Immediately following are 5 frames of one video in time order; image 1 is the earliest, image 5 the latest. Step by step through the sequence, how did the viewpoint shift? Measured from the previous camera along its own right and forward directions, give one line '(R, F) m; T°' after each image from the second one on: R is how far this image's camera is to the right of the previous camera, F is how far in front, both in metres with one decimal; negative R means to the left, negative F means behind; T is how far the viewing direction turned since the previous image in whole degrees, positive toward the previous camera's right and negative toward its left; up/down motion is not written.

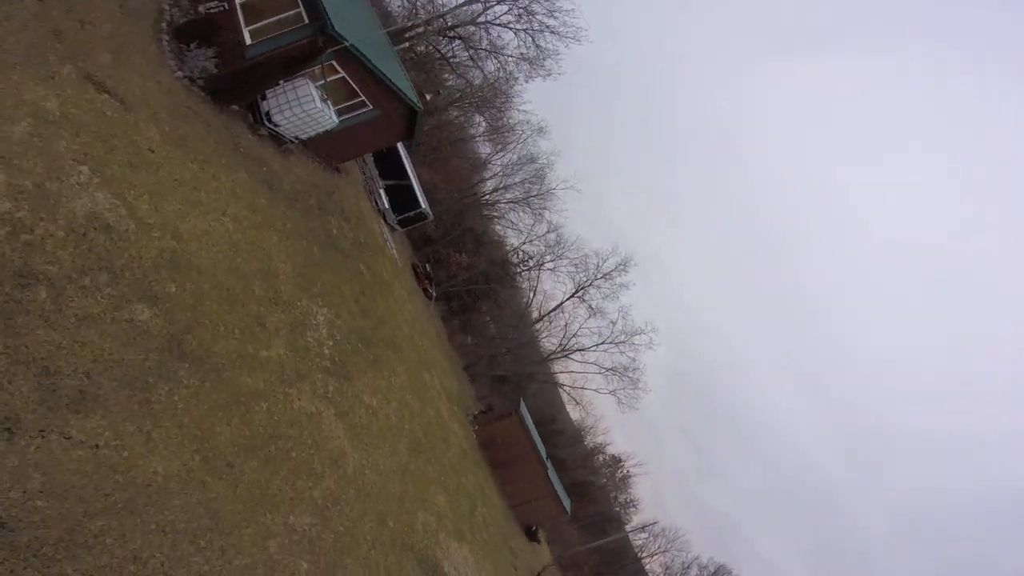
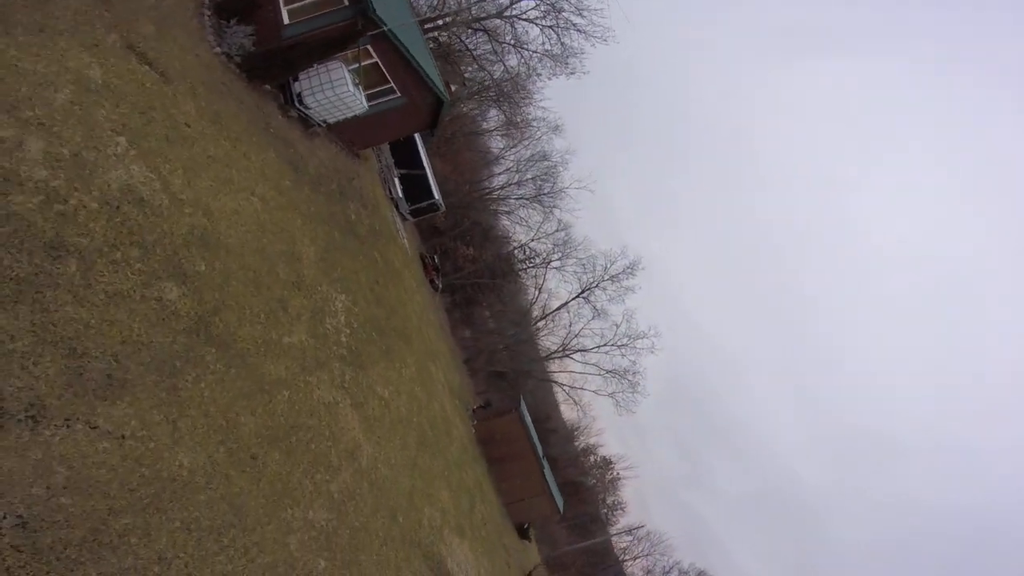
(-0.5, +0.5) m; -1°
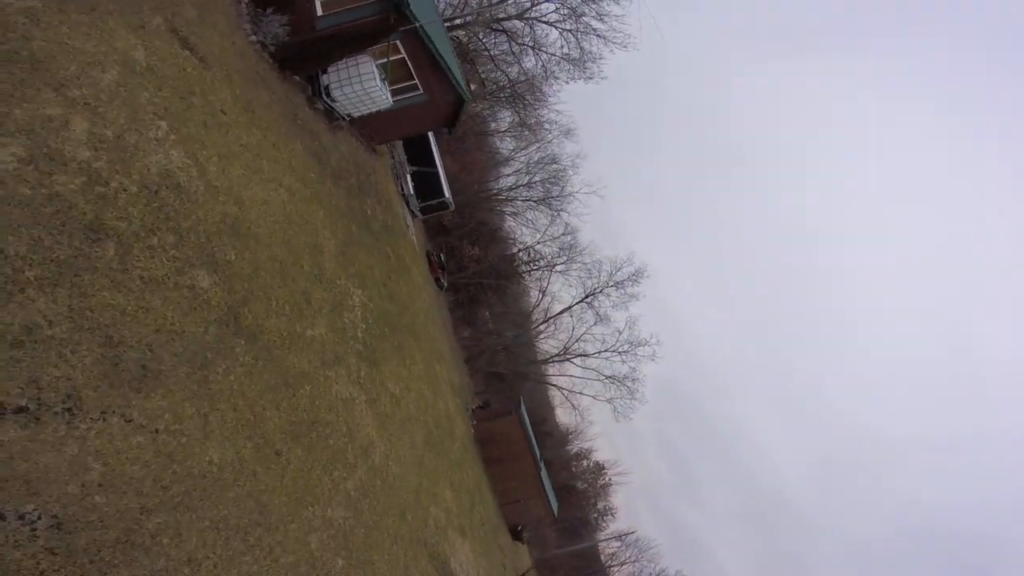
(-0.4, +0.2) m; -1°
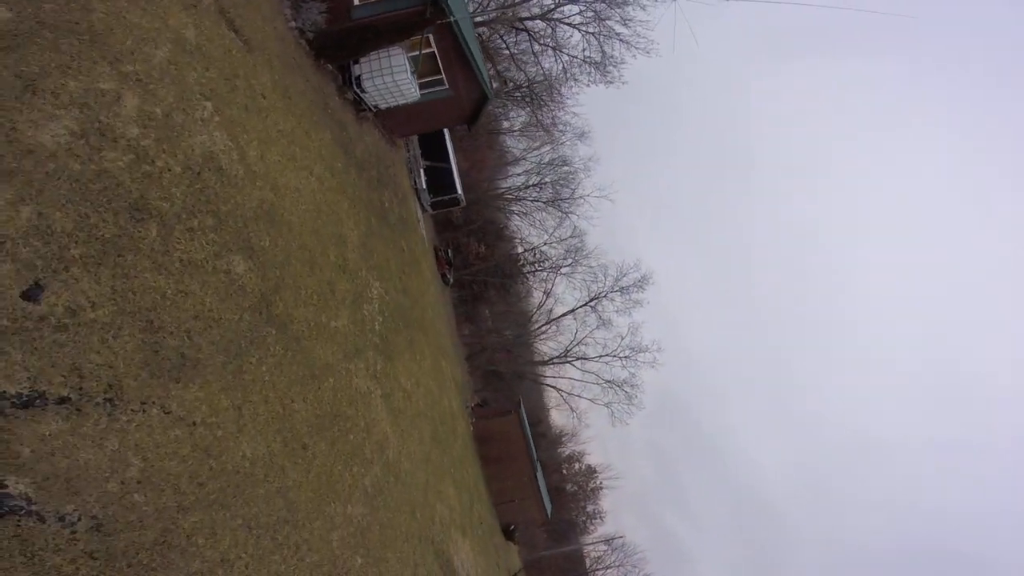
(-0.4, +0.2) m; -1°
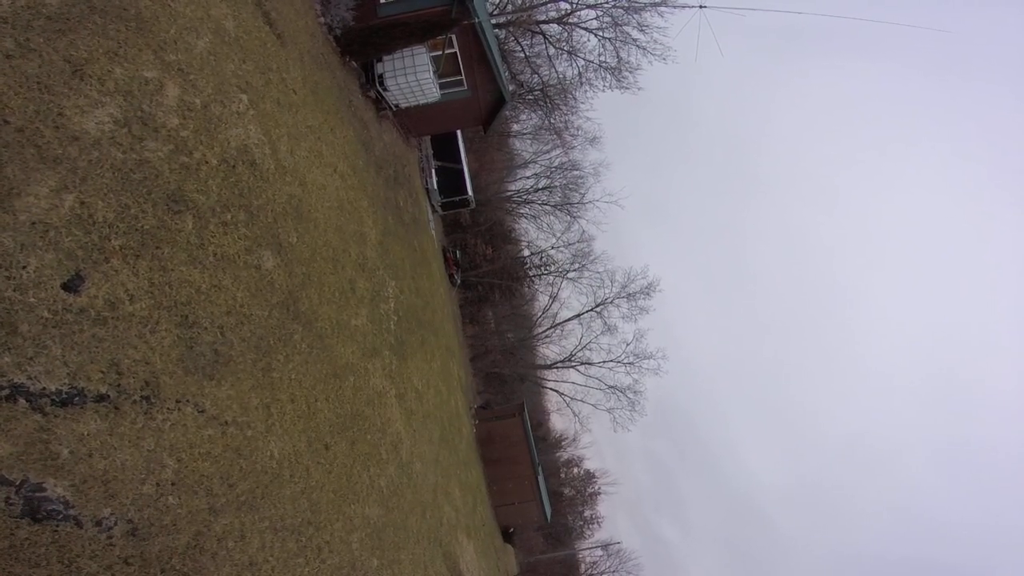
(-0.3, +0.2) m; -1°
